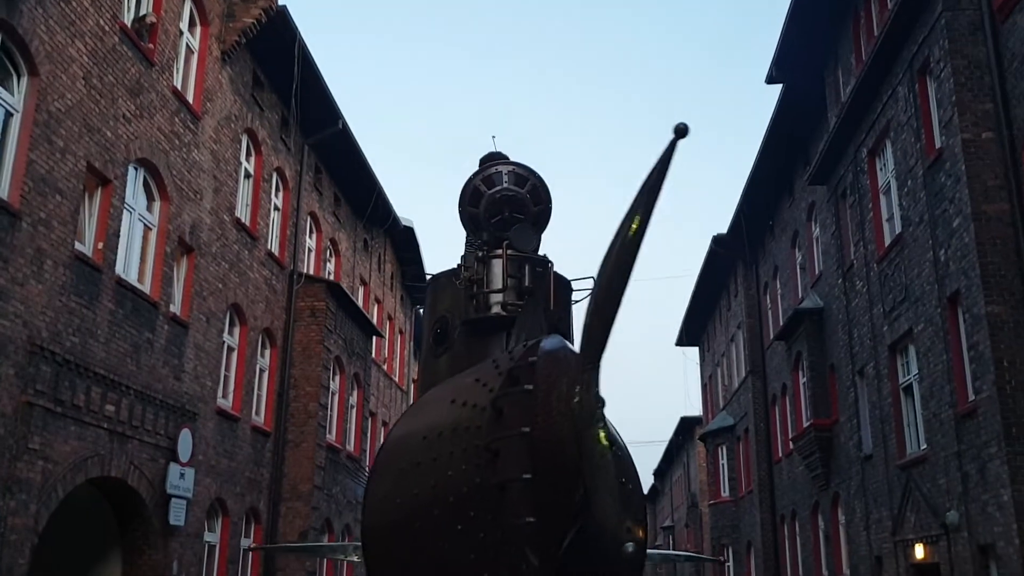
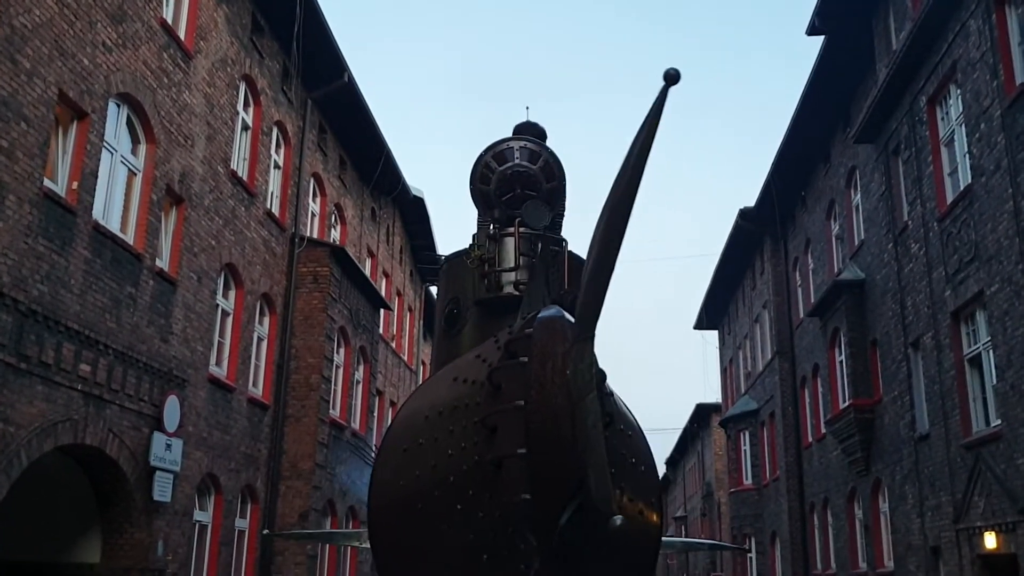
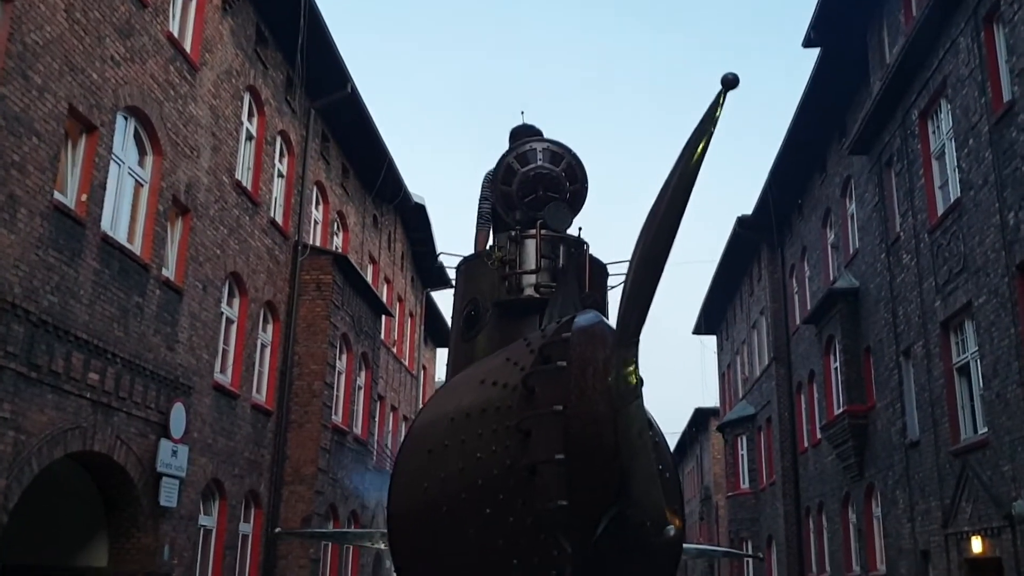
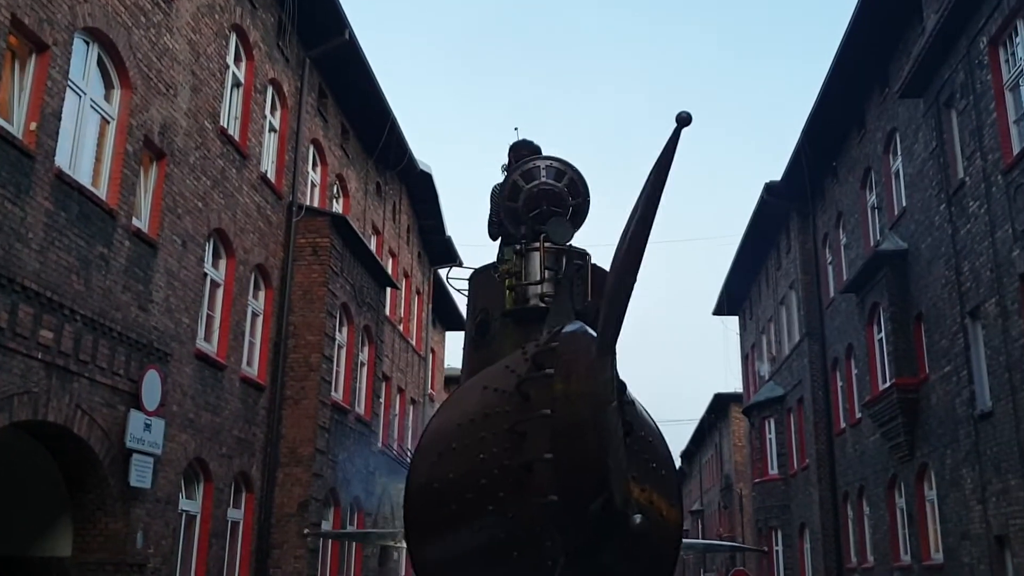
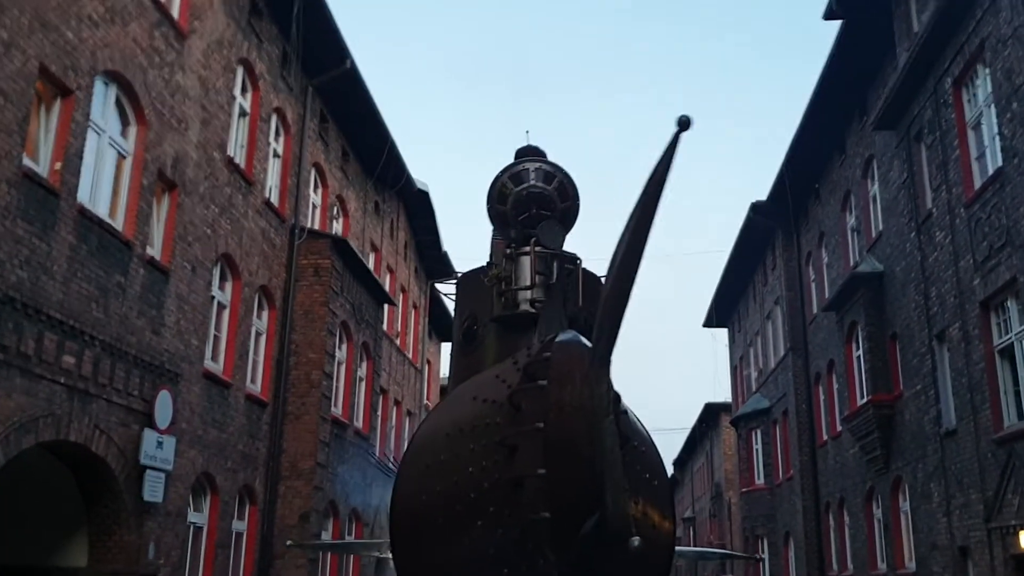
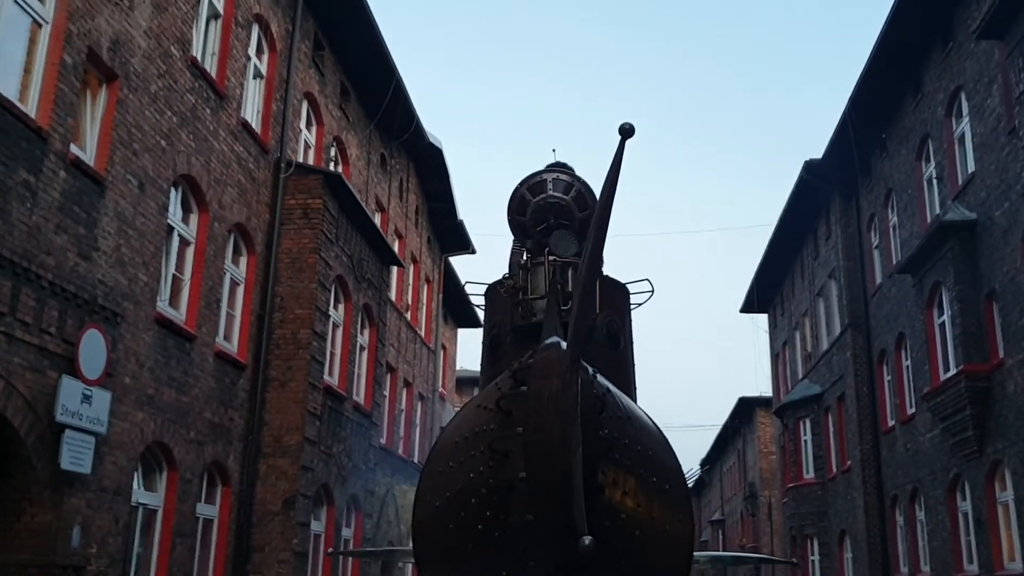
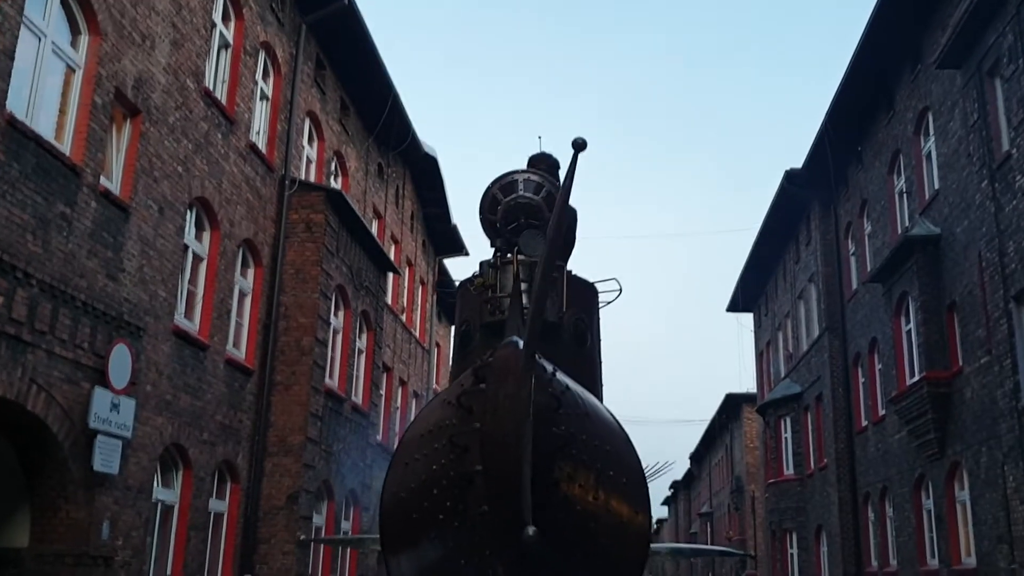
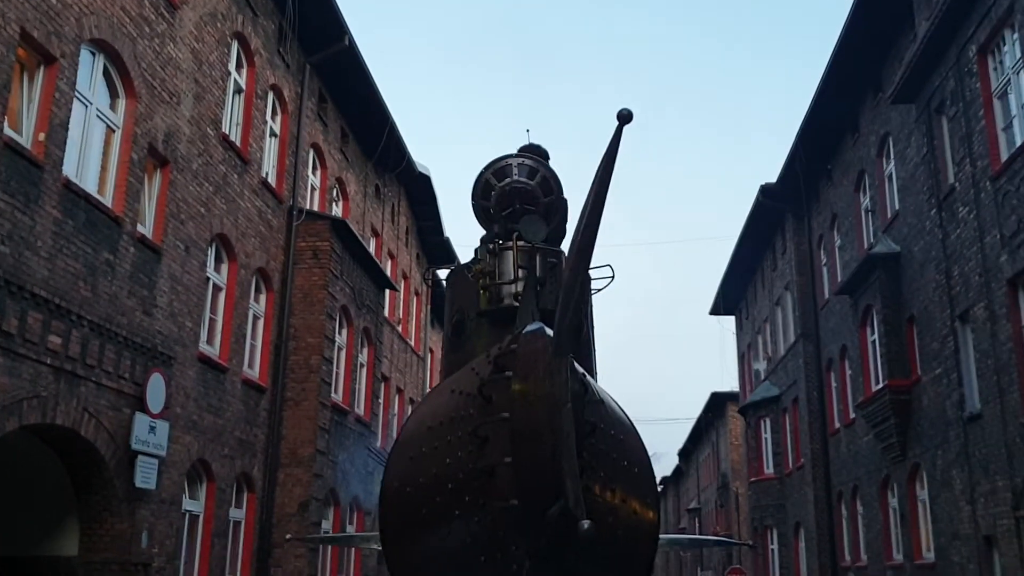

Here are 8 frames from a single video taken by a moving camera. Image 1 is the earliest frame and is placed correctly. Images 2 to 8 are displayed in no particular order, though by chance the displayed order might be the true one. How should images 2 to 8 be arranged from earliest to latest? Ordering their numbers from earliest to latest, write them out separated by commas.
3, 2, 5, 8, 4, 7, 6
